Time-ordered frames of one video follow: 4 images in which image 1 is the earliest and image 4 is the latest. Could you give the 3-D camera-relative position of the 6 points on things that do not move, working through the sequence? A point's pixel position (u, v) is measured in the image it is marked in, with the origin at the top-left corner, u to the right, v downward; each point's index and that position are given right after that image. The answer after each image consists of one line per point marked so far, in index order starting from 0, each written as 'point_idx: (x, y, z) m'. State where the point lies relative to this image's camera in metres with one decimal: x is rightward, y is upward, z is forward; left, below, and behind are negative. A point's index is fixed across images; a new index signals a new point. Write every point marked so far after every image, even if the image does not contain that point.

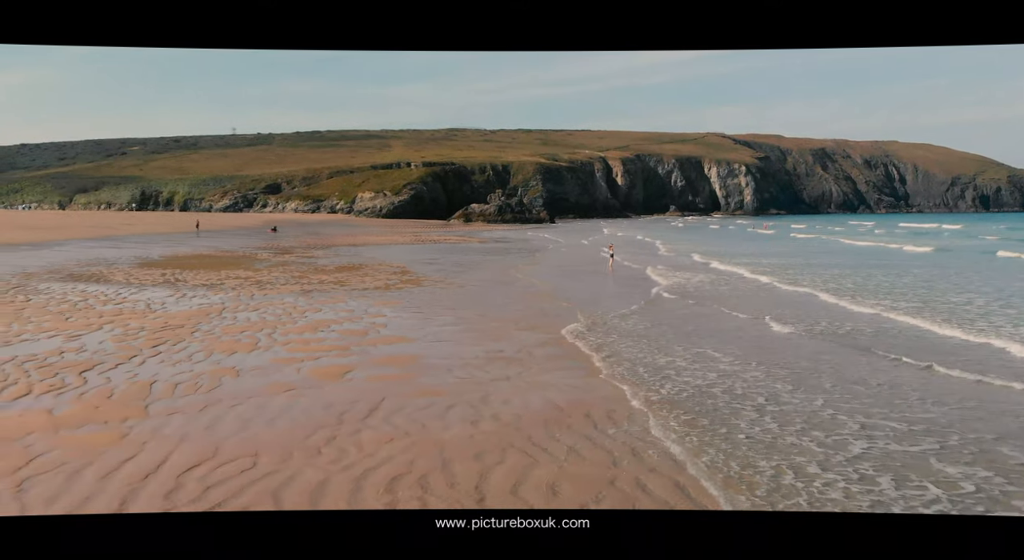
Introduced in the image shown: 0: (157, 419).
0: (-2.5, -1.0, +6.0) m
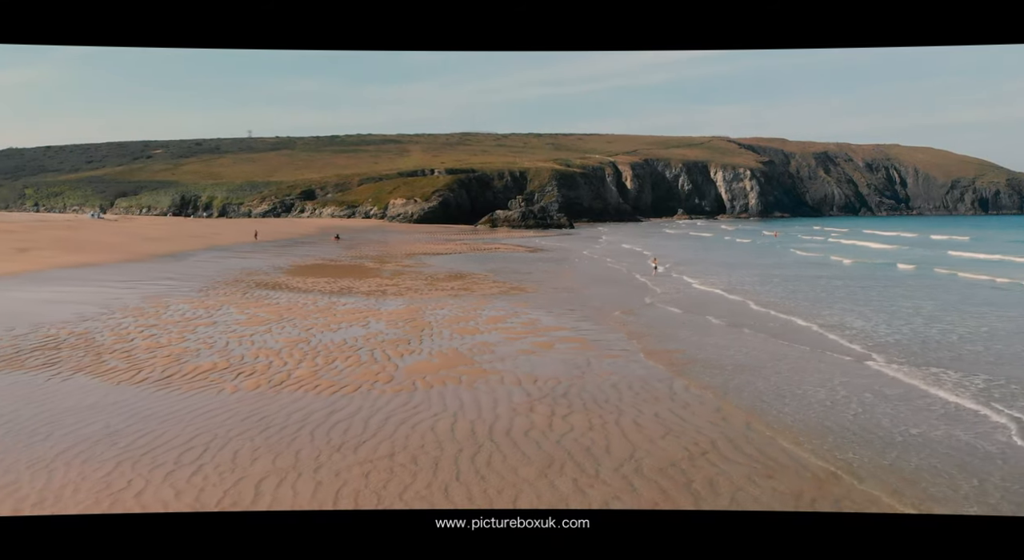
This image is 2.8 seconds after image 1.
0: (-0.3, -1.2, +11.5) m
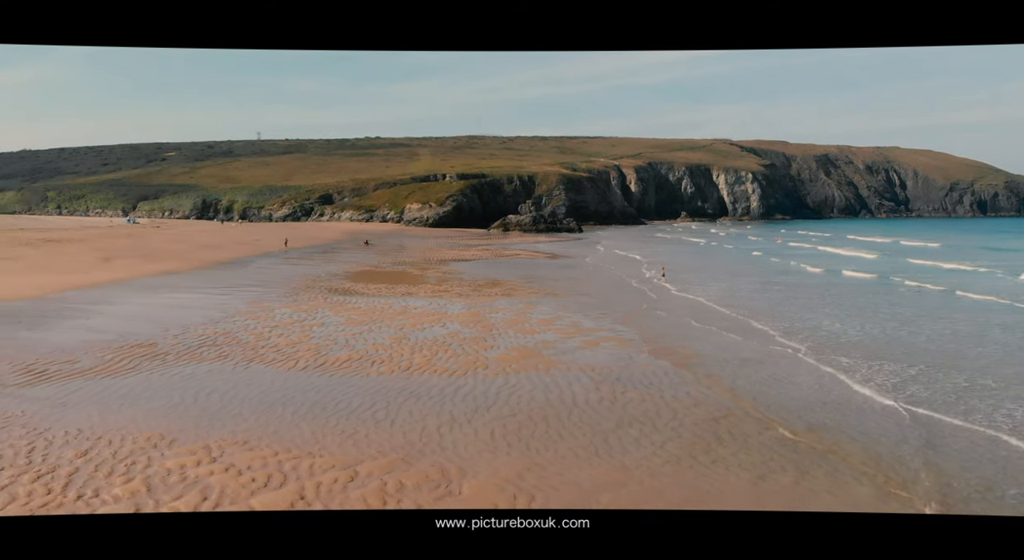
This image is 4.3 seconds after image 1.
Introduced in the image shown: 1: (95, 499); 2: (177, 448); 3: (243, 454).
0: (+0.9, -1.5, +14.9) m
1: (-4.2, -2.2, +7.5) m
2: (-4.0, -2.0, +9.1) m
3: (-3.2, -2.0, +8.9) m
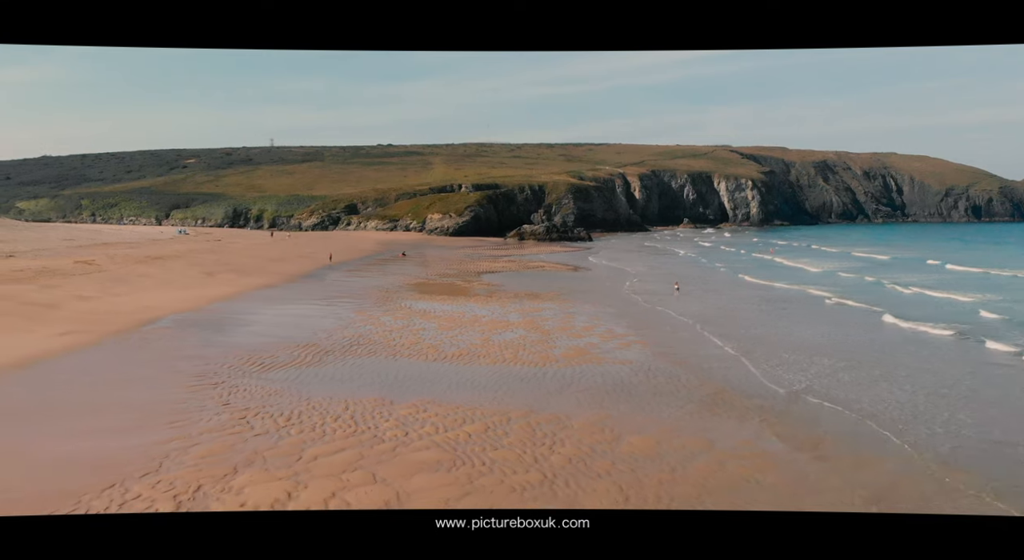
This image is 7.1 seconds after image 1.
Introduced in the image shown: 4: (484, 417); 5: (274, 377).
0: (+2.6, -2.1, +21.4) m
1: (-2.5, -2.8, +14.0) m
2: (-2.4, -2.6, +15.5) m
3: (-1.5, -2.6, +15.4) m
4: (-0.5, -2.7, +14.7) m
5: (-5.8, -2.4, +18.2) m
